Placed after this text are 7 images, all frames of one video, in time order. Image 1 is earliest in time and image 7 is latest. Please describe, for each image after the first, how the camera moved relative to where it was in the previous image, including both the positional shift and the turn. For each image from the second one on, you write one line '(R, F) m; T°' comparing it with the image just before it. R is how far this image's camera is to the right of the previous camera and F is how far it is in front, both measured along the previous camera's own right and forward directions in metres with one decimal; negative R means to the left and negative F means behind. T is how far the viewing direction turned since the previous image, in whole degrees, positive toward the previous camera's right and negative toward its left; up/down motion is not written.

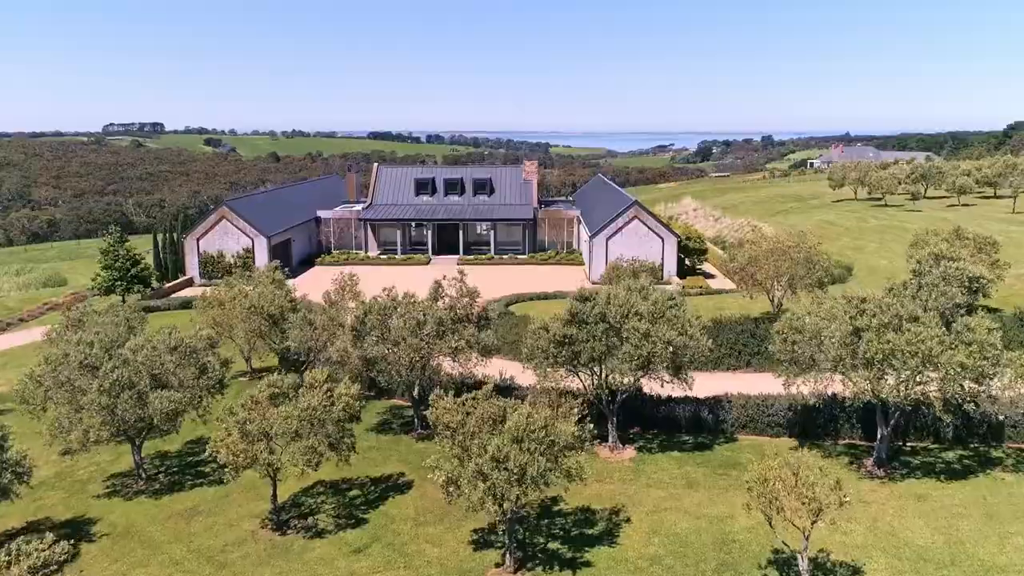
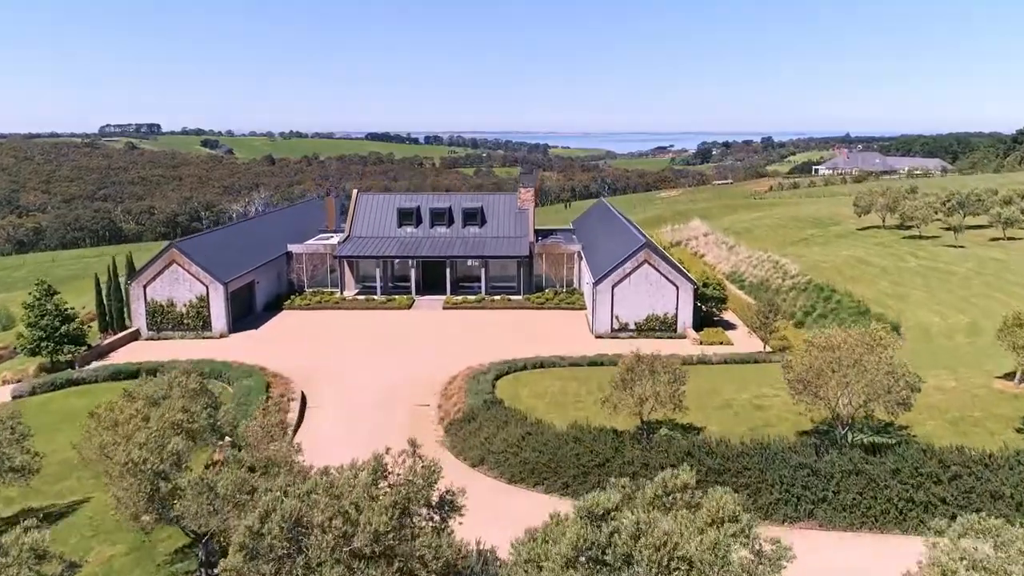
(+0.3, +5.0) m; 0°
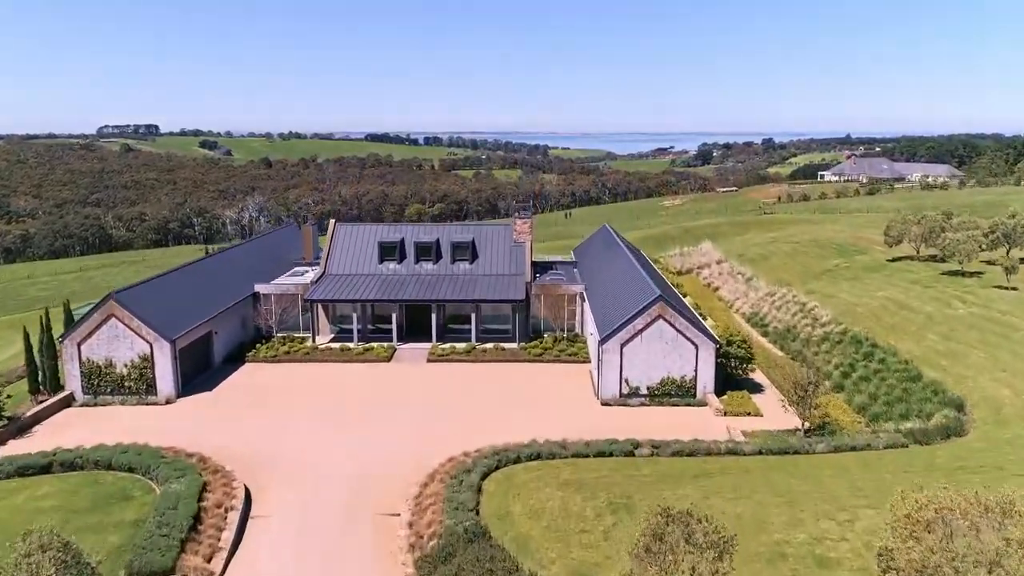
(+0.2, +4.8) m; 0°
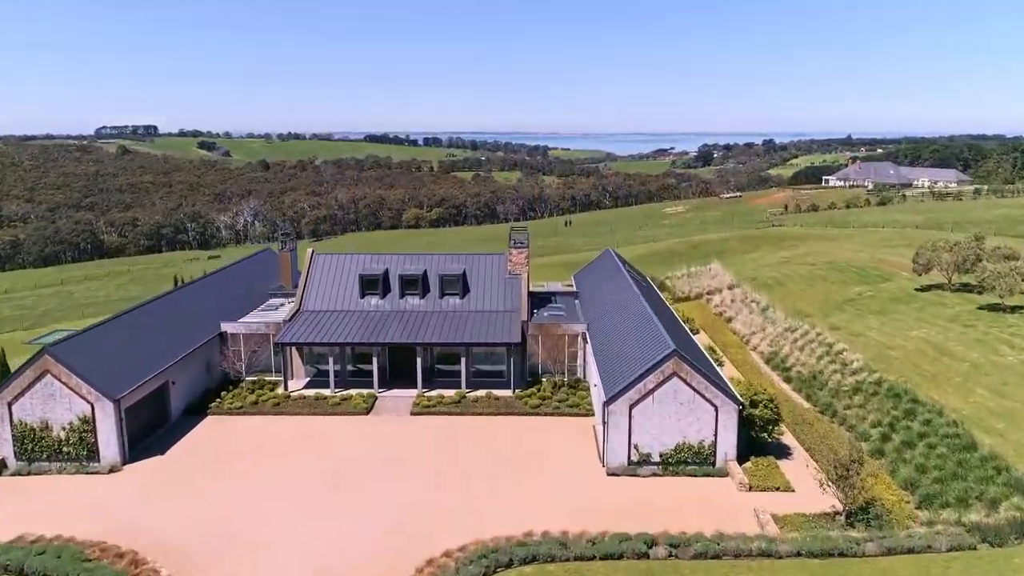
(+0.2, +3.8) m; 0°
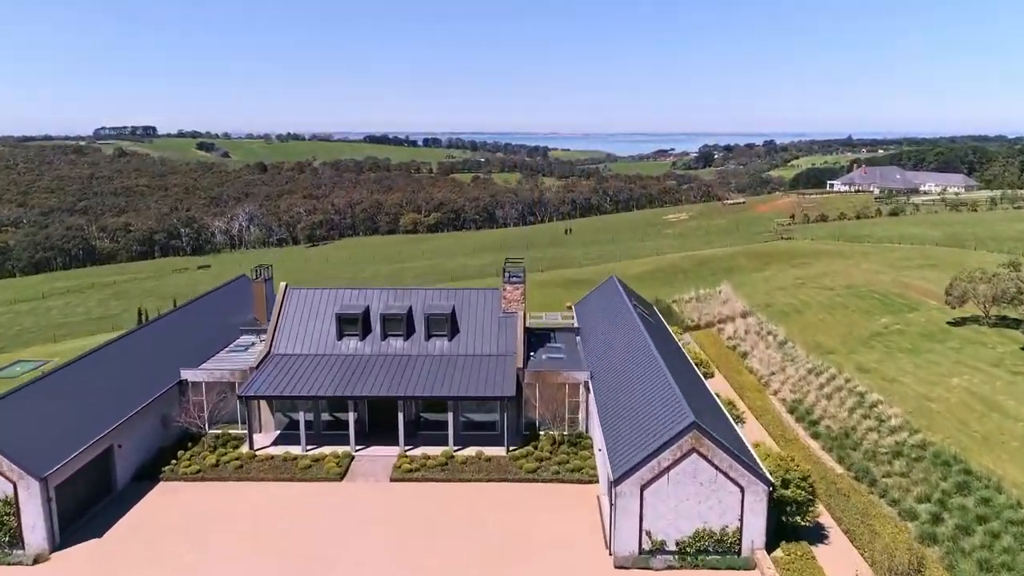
(+0.2, +3.7) m; 0°
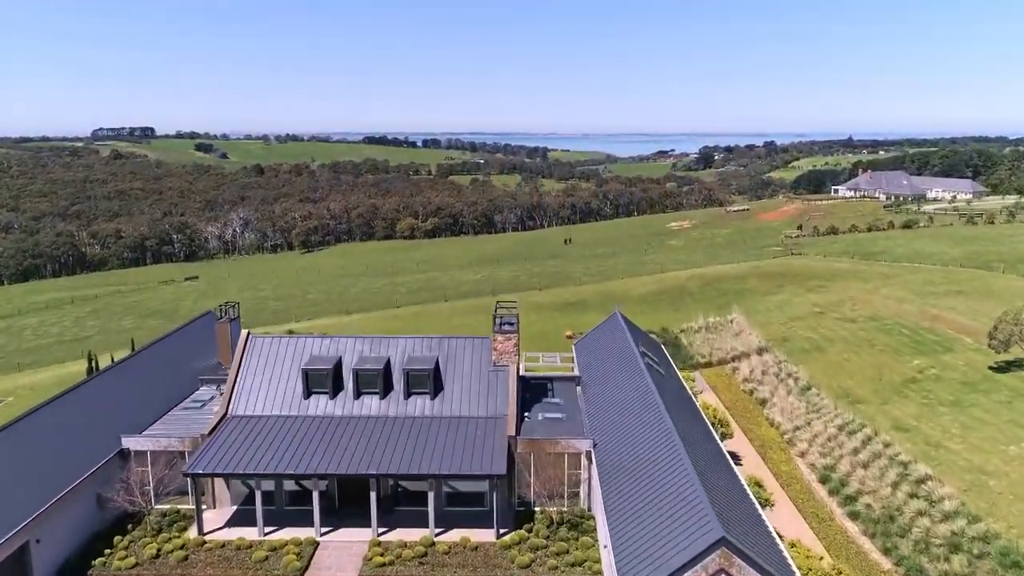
(+0.3, +4.1) m; 0°
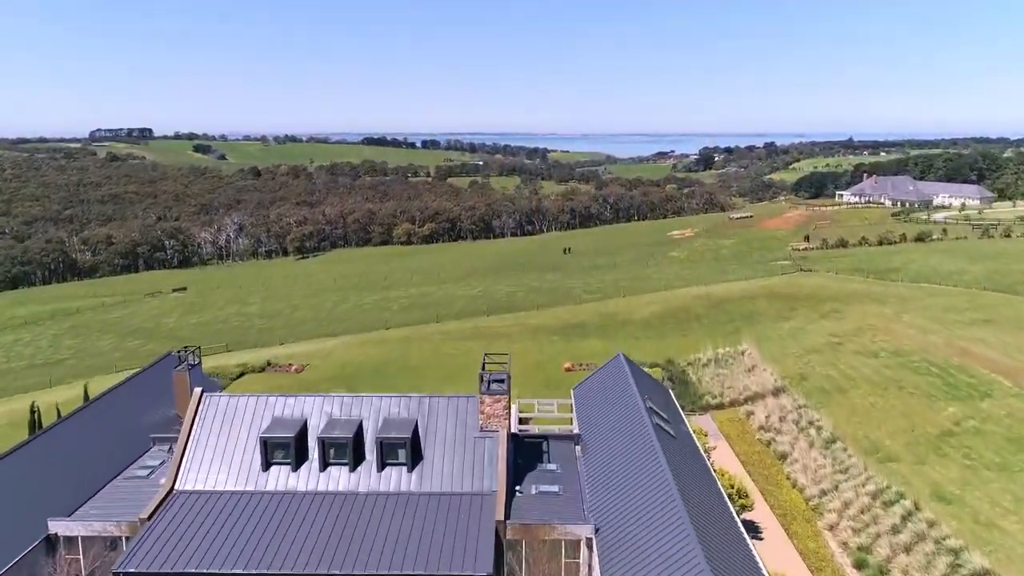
(+0.3, +3.7) m; 0°
